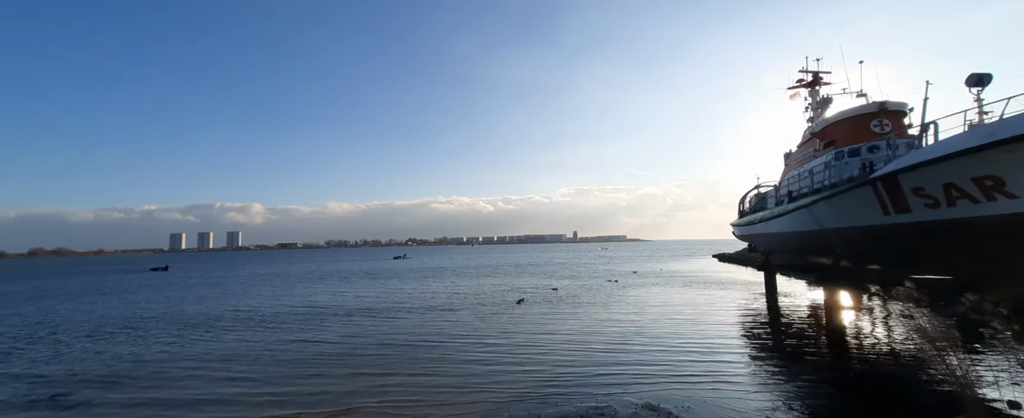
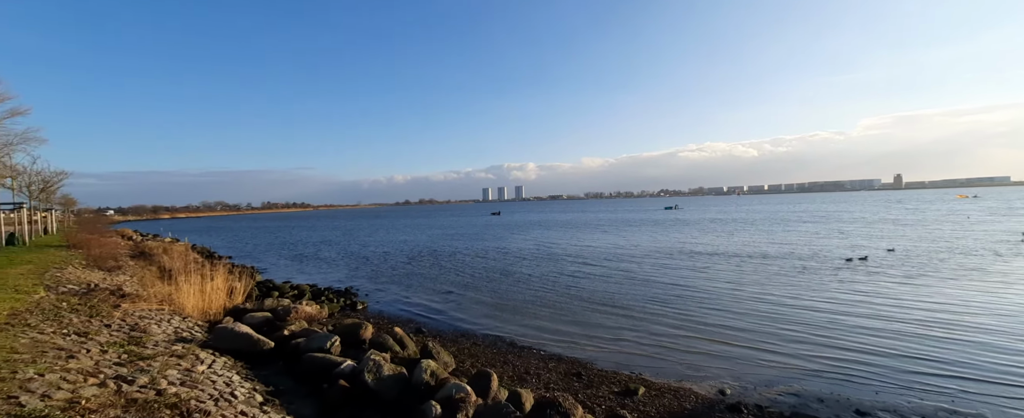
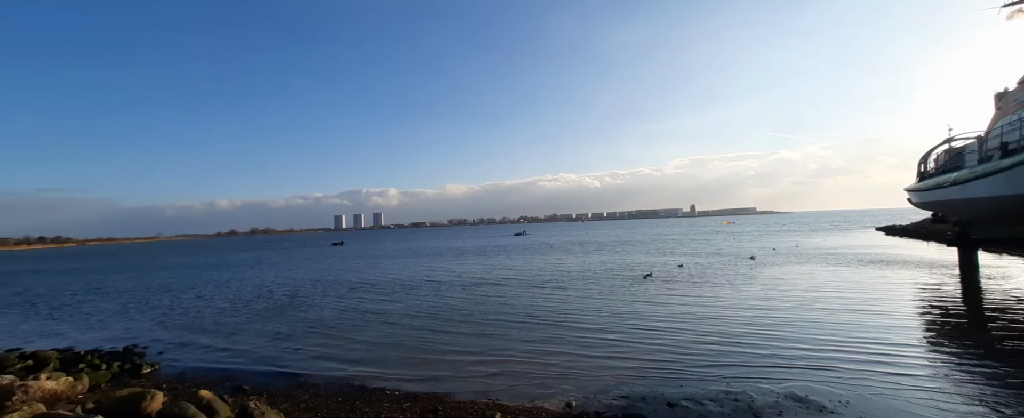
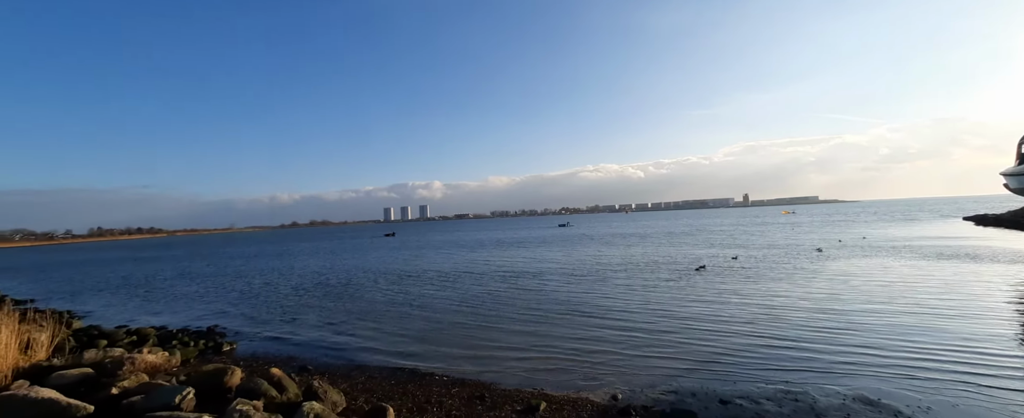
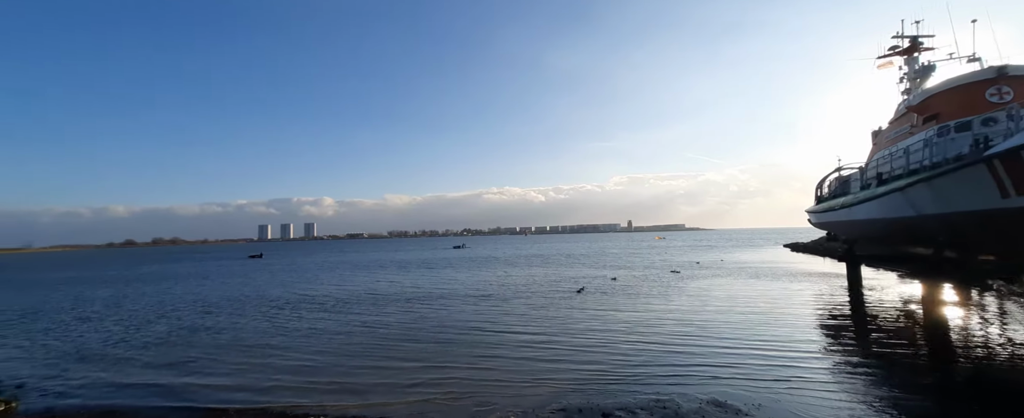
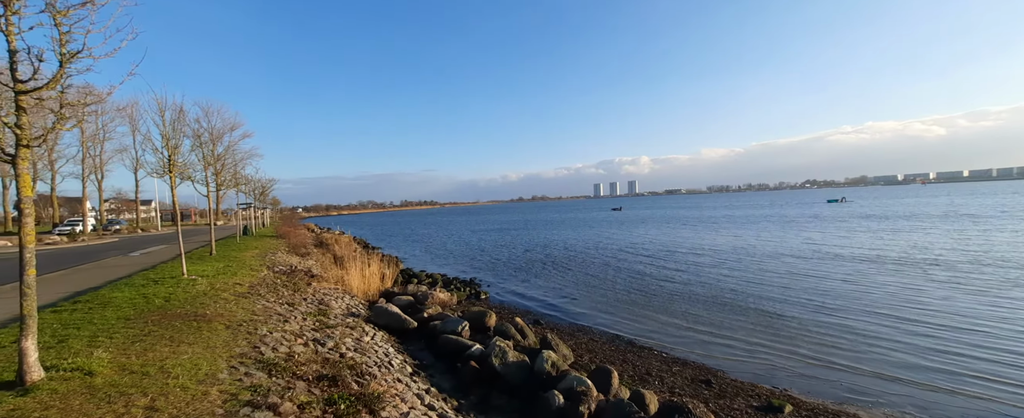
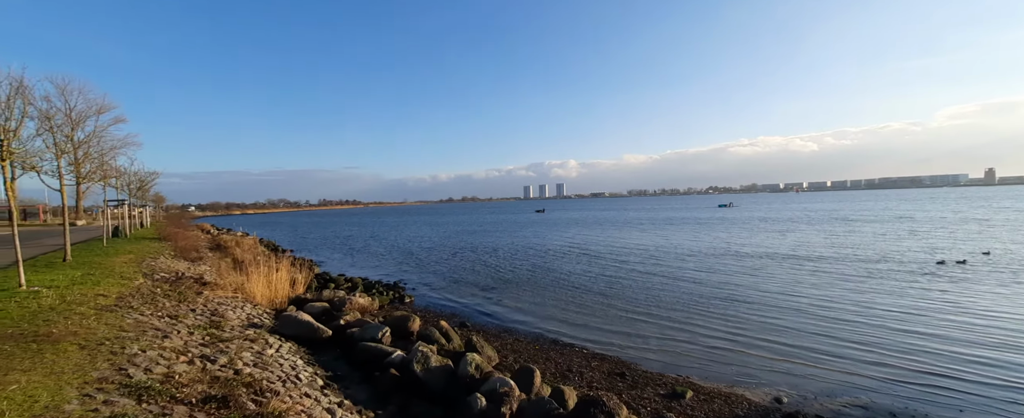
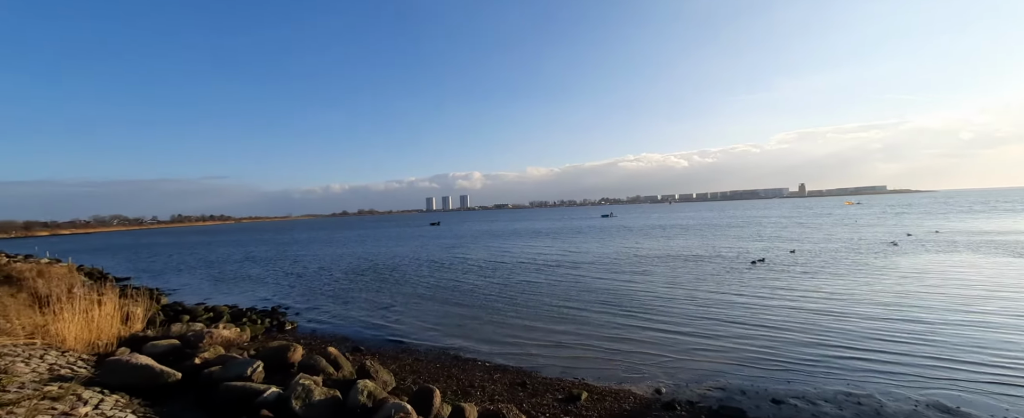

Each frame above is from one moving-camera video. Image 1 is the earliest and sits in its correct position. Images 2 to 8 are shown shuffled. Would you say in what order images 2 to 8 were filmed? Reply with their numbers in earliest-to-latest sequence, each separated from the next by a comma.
5, 3, 4, 8, 2, 7, 6
